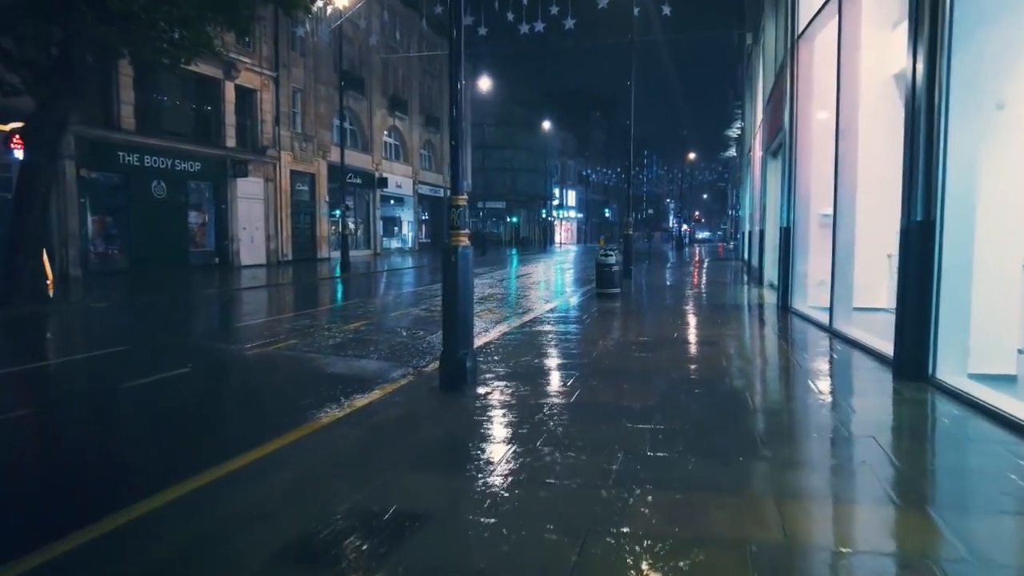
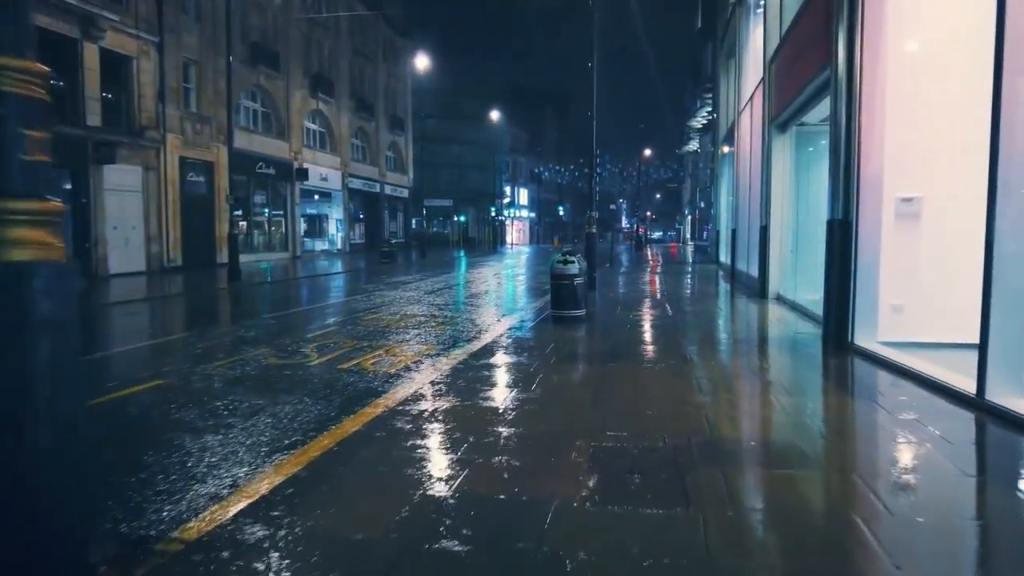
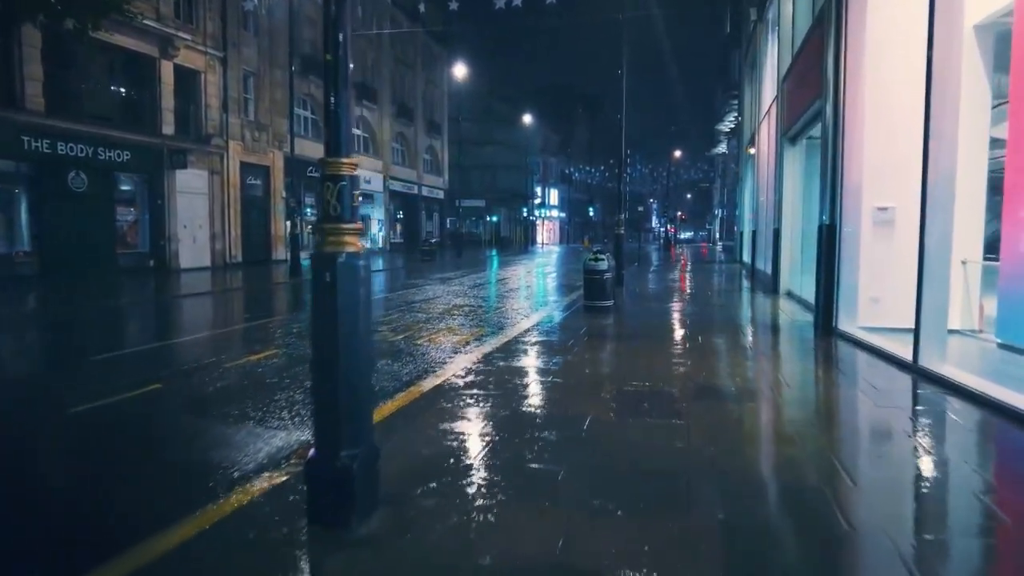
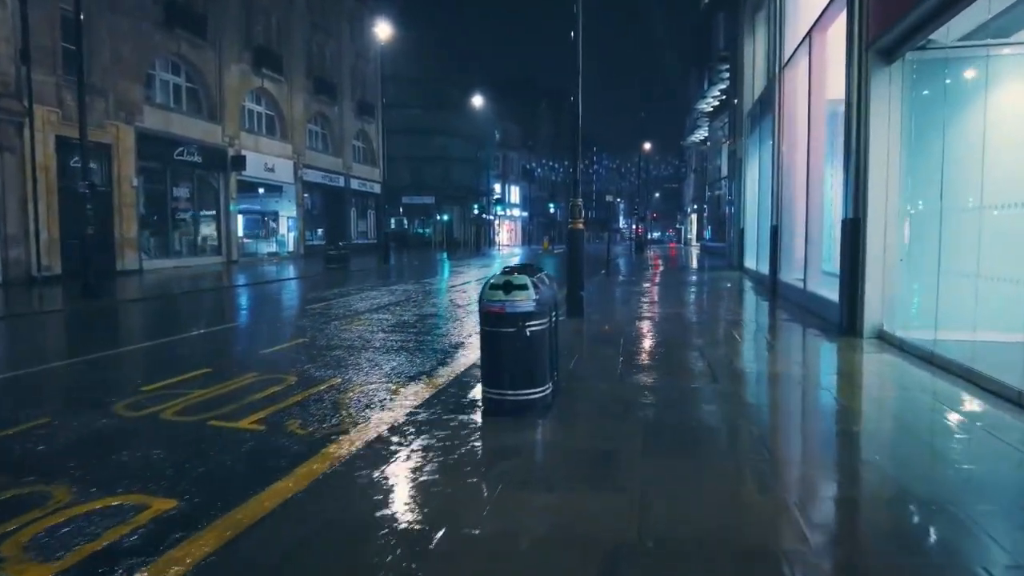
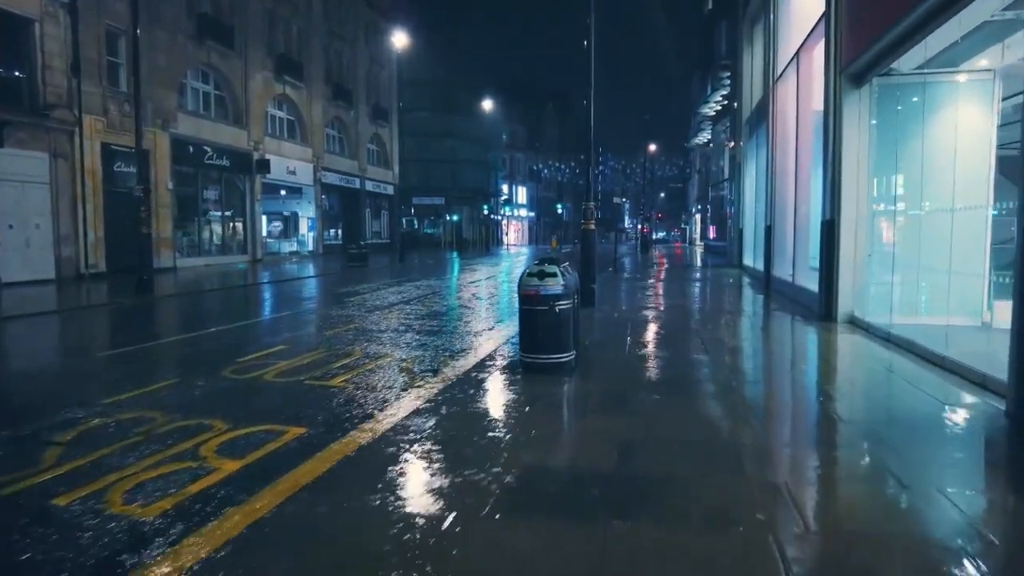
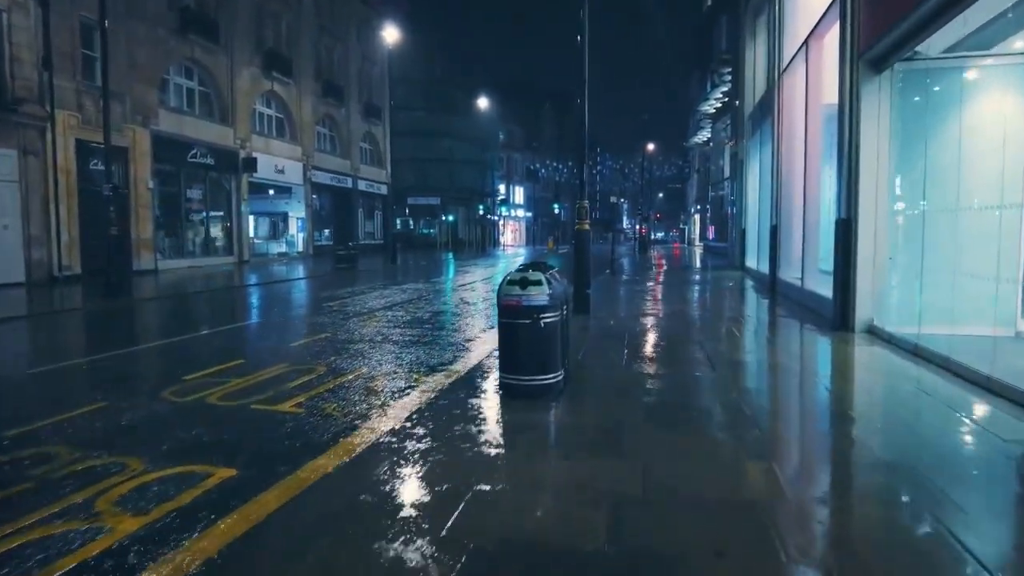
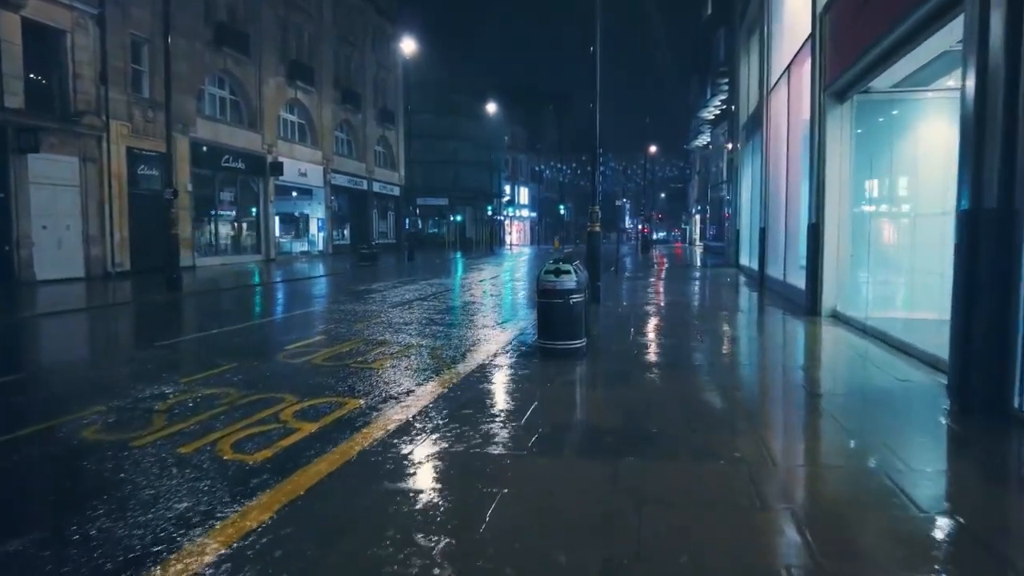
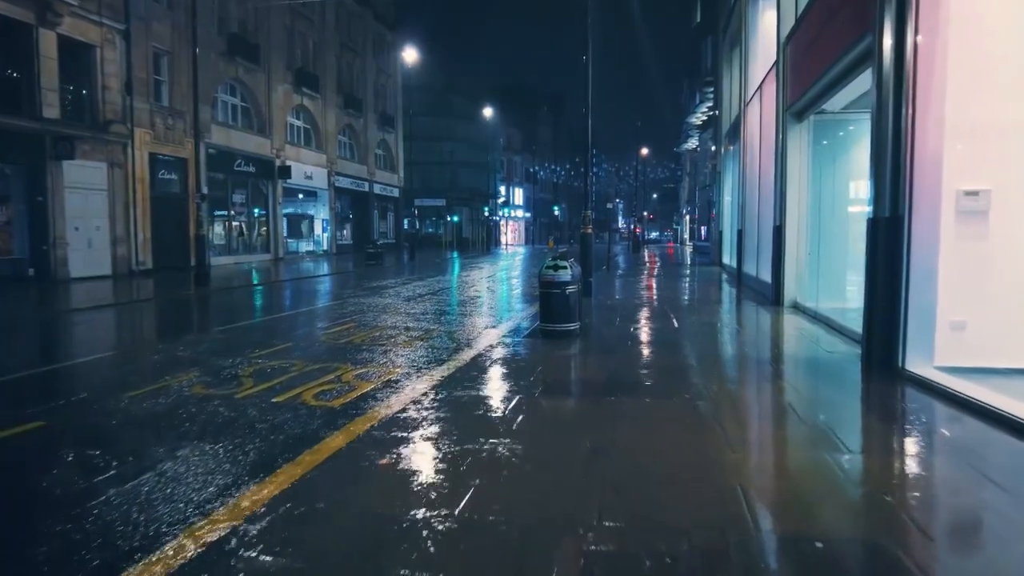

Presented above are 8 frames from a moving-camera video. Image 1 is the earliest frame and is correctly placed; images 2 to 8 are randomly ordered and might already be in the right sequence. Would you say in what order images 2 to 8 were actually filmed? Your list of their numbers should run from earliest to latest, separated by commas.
3, 2, 8, 7, 5, 6, 4
